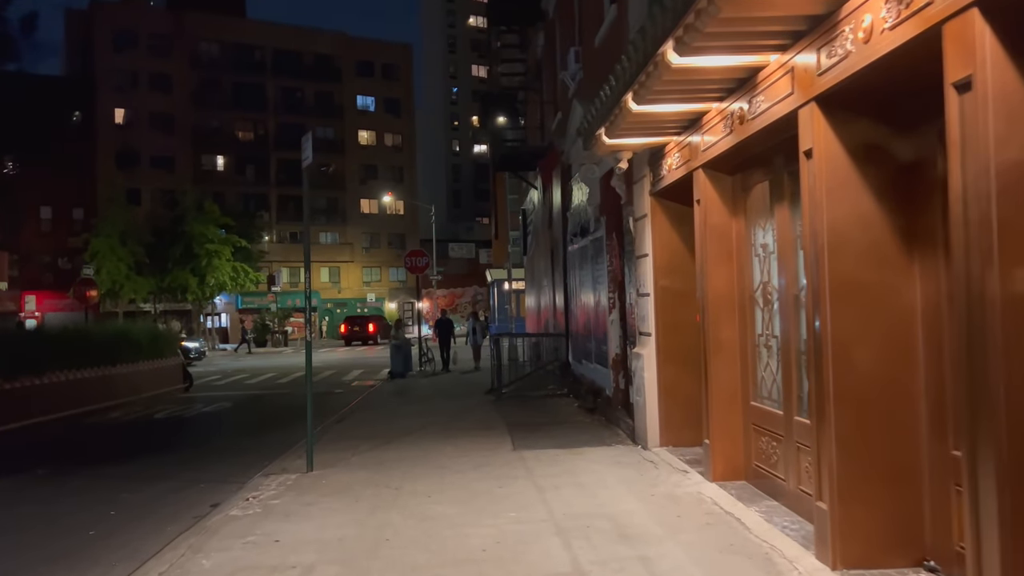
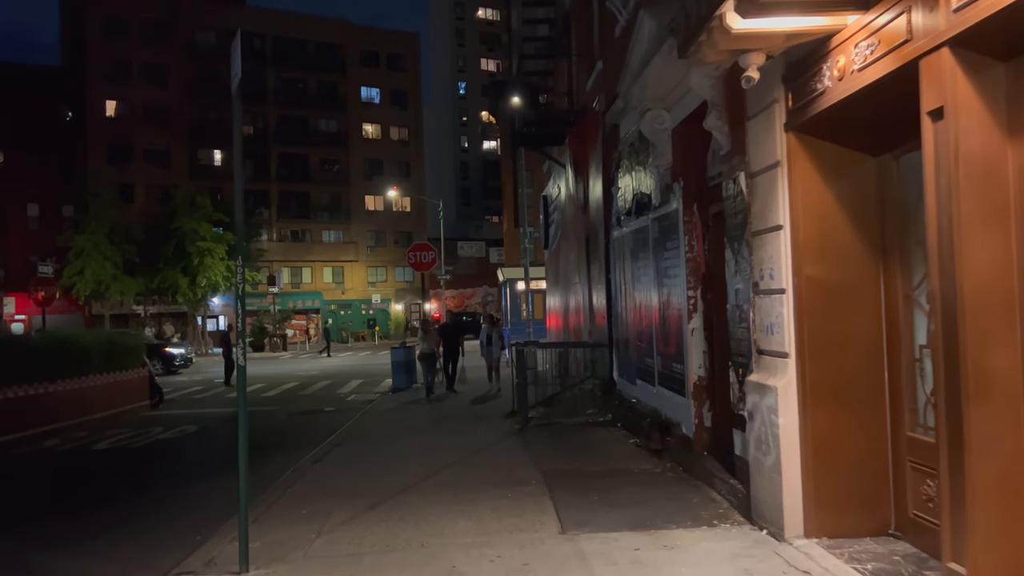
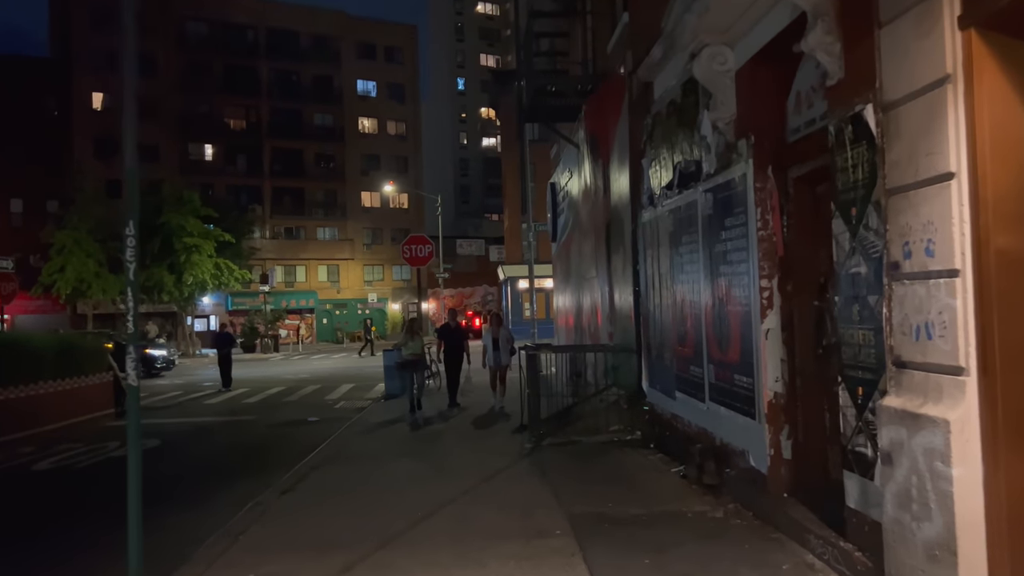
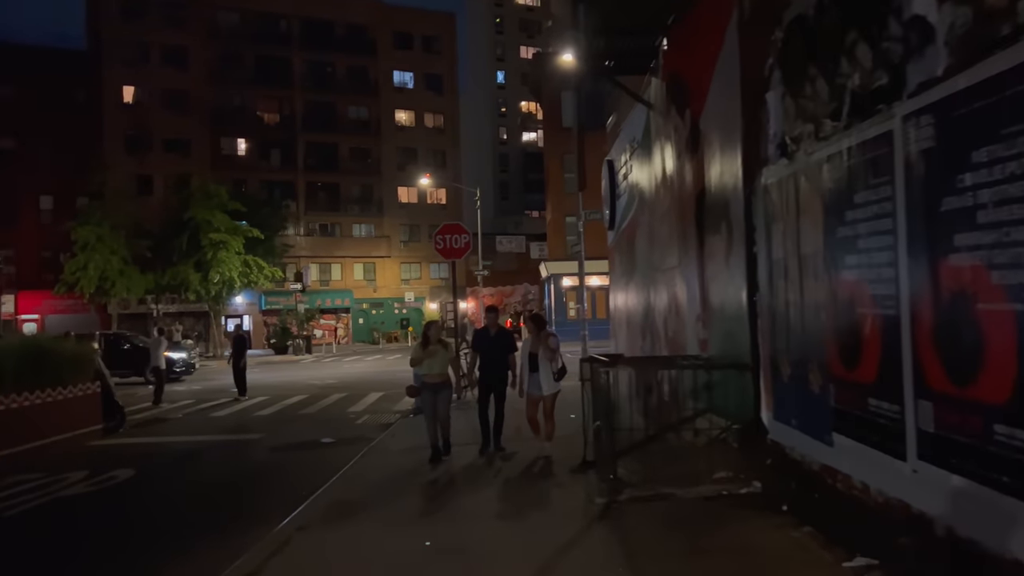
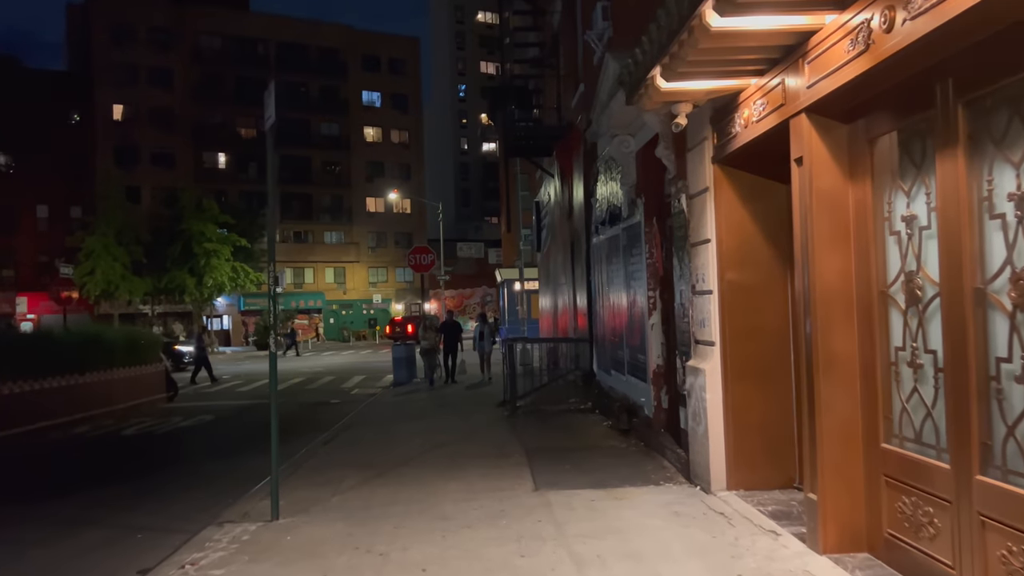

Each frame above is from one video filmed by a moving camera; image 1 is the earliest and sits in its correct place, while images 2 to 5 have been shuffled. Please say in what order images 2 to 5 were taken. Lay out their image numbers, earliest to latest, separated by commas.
5, 2, 3, 4
